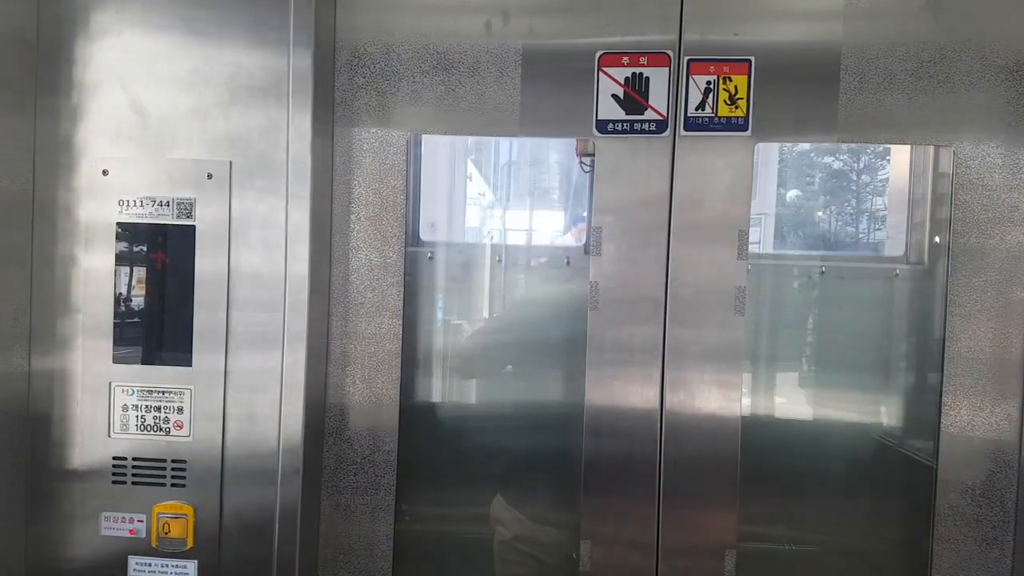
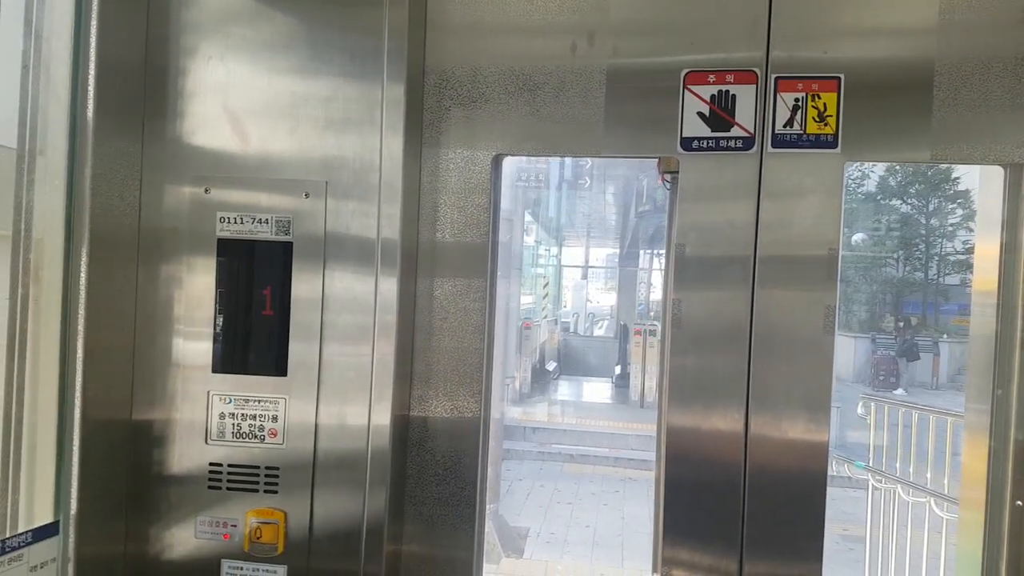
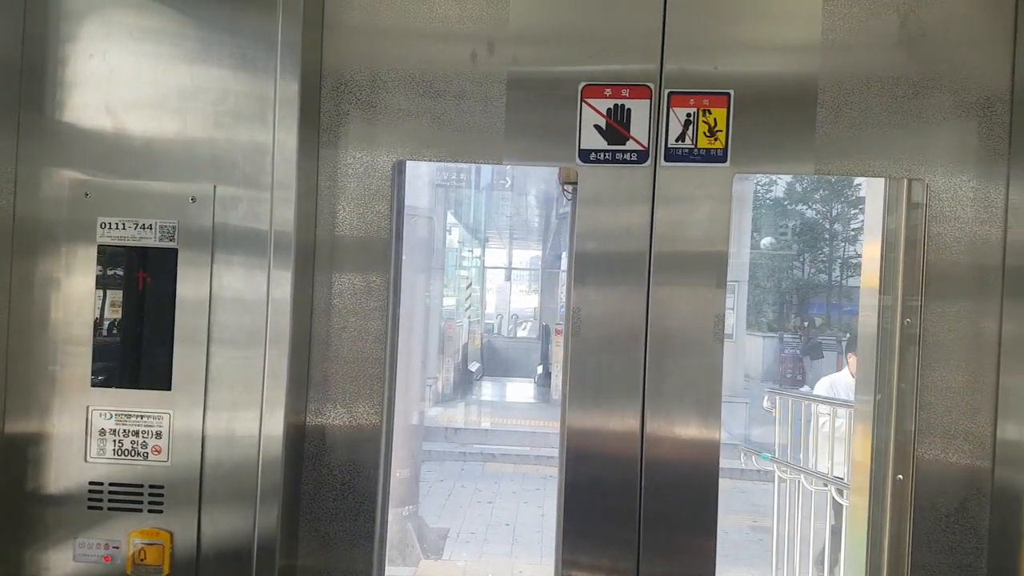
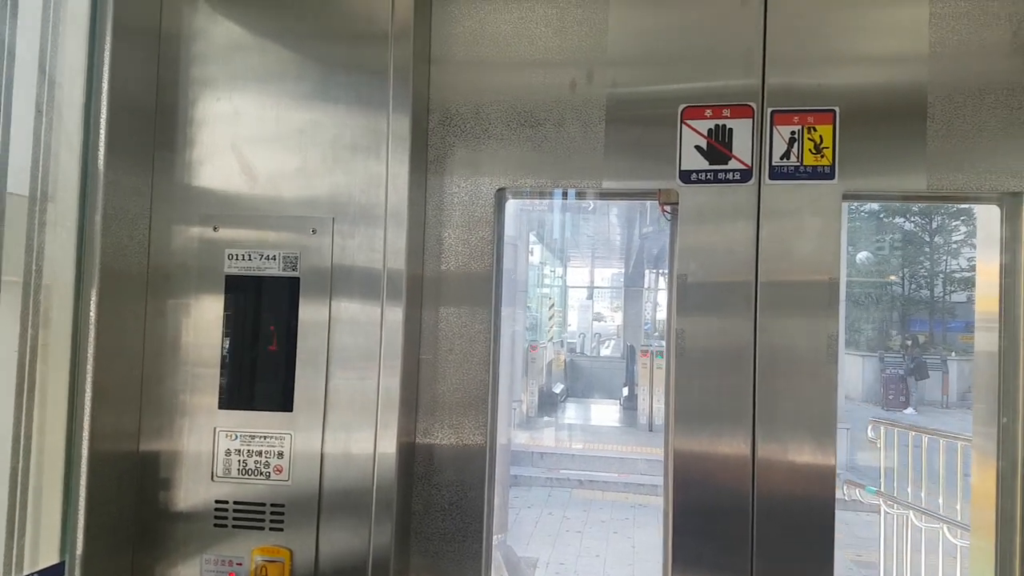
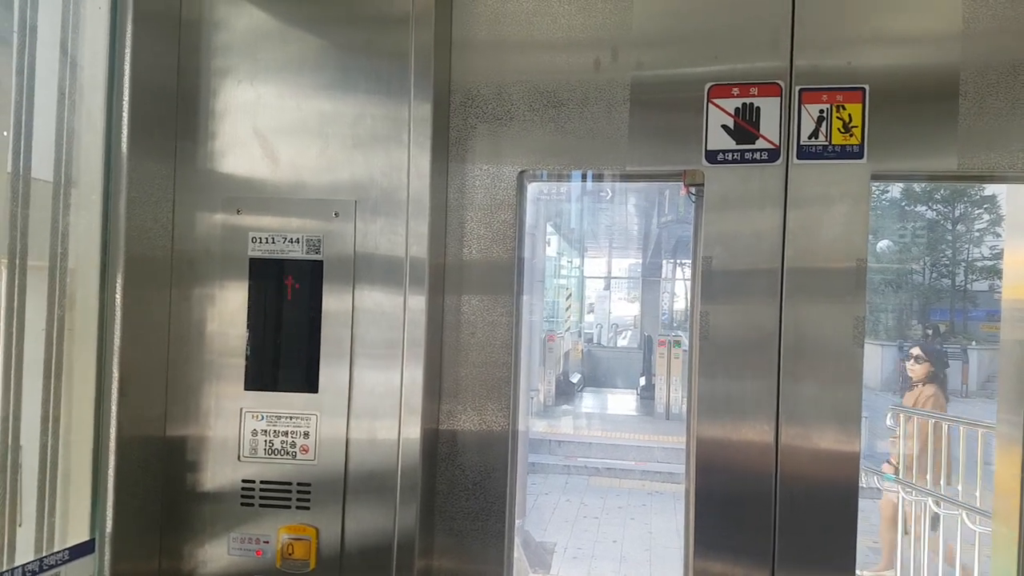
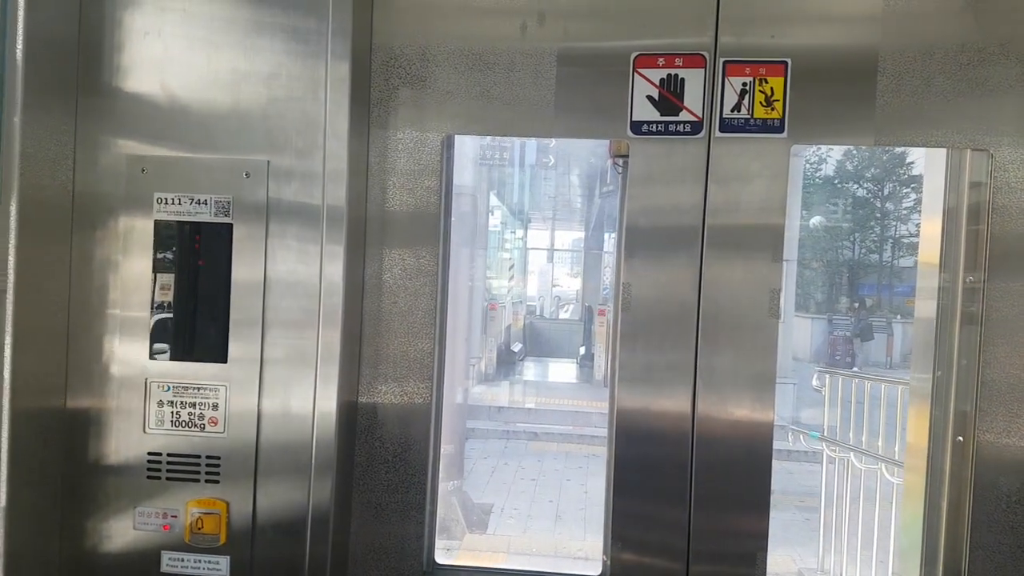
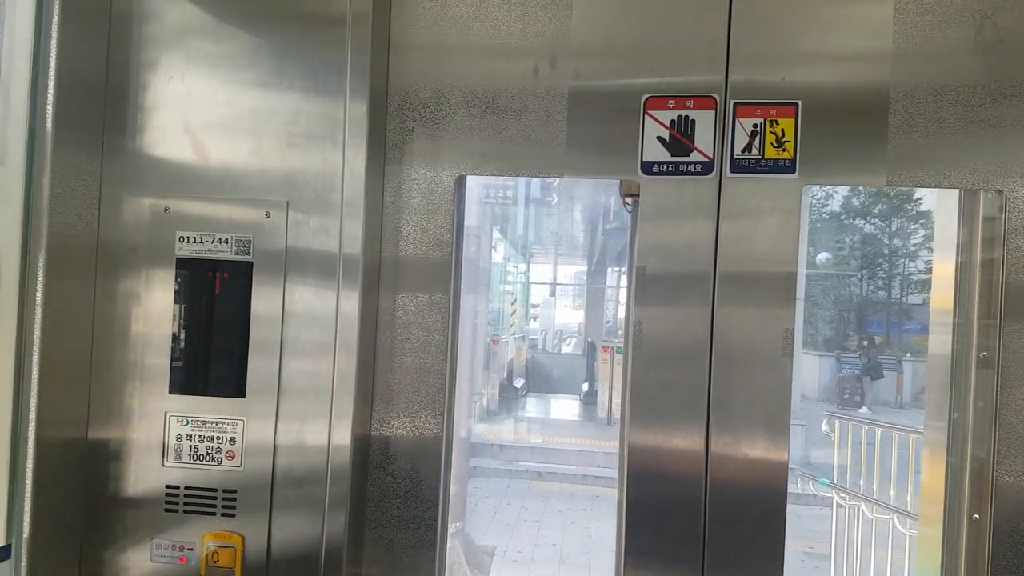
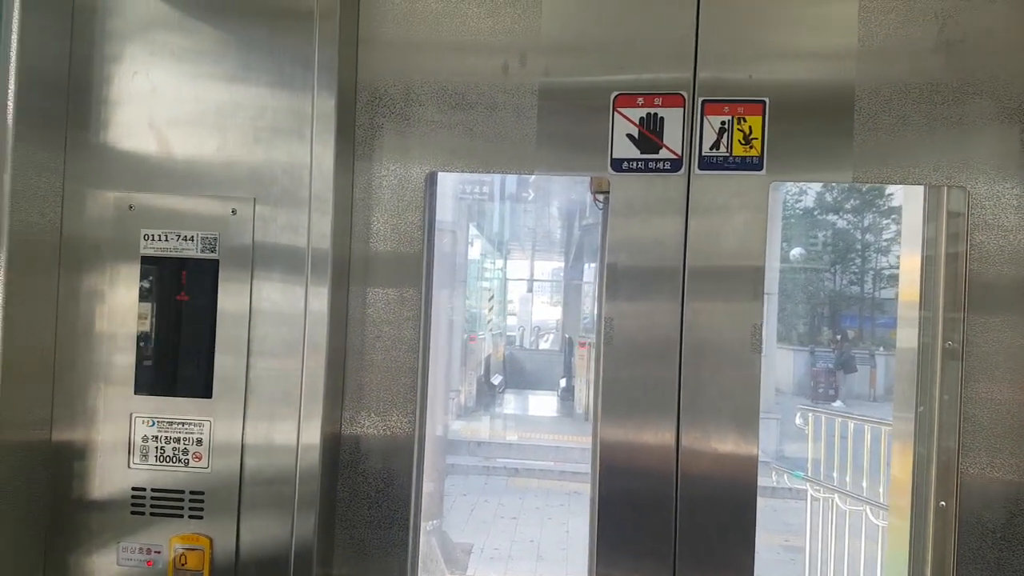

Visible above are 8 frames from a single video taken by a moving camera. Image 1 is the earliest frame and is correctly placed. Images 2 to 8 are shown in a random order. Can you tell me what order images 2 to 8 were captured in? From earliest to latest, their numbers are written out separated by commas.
6, 3, 8, 7, 2, 5, 4
